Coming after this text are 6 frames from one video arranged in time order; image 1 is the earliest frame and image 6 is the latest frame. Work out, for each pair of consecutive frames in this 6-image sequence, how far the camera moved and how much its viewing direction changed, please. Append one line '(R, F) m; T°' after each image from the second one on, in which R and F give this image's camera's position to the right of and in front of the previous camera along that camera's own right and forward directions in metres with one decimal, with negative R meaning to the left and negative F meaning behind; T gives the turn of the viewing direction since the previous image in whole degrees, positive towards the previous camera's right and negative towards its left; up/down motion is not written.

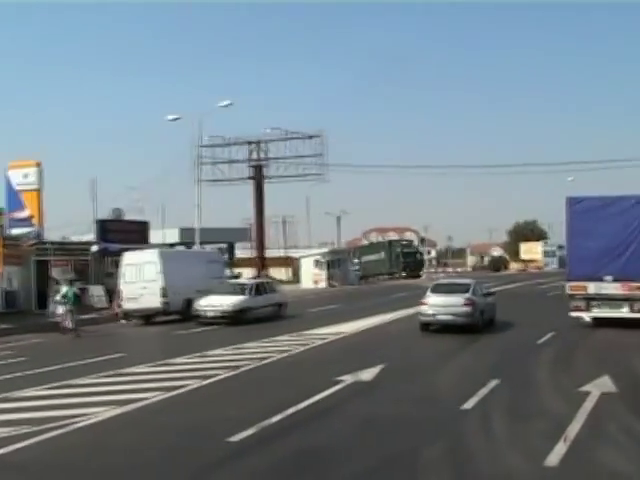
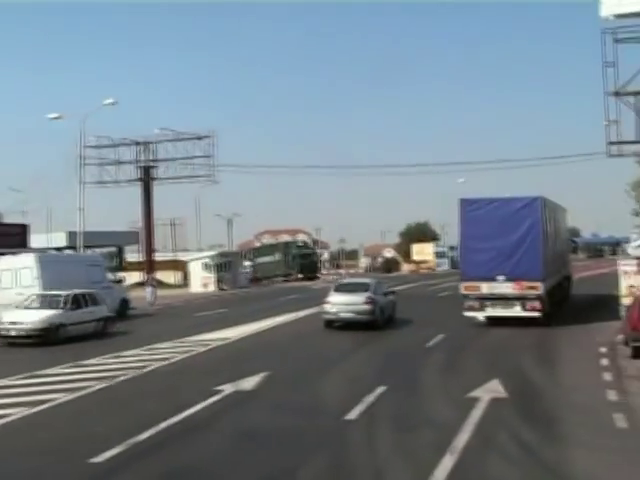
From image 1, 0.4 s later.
(+0.3, +0.9) m; +6°
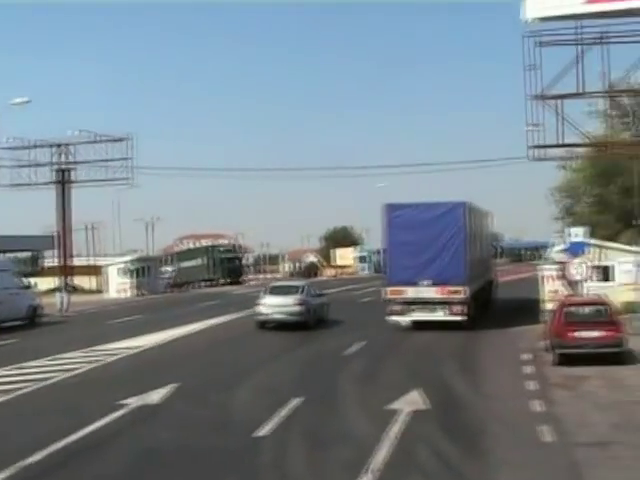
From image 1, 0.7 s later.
(+0.2, +0.9) m; +4°
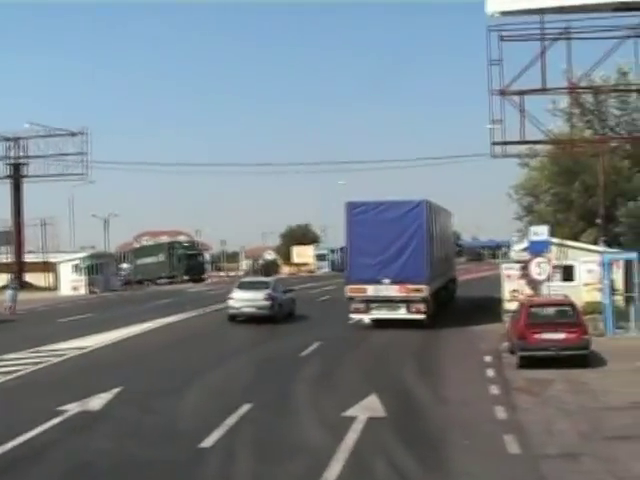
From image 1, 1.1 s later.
(+0.1, +0.8) m; +2°
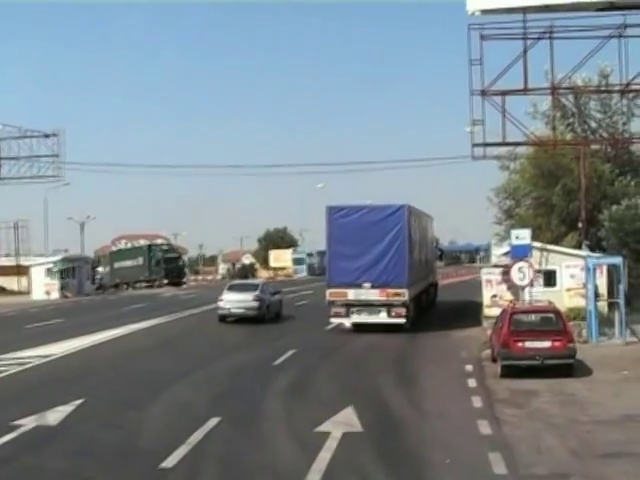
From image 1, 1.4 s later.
(+0.1, +0.9) m; +1°
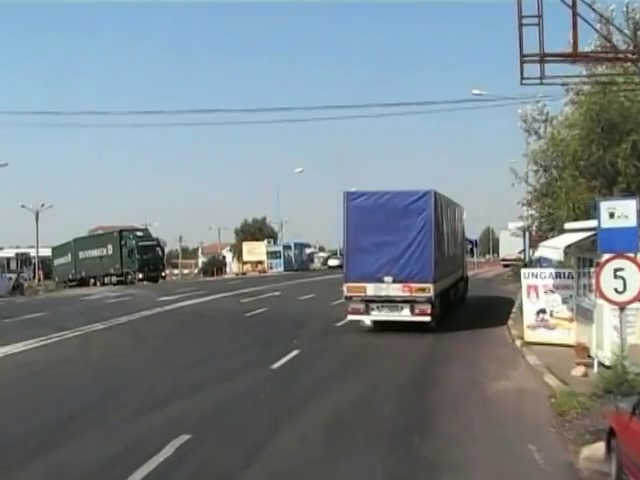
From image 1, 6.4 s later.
(+0.8, +11.8) m; +1°
